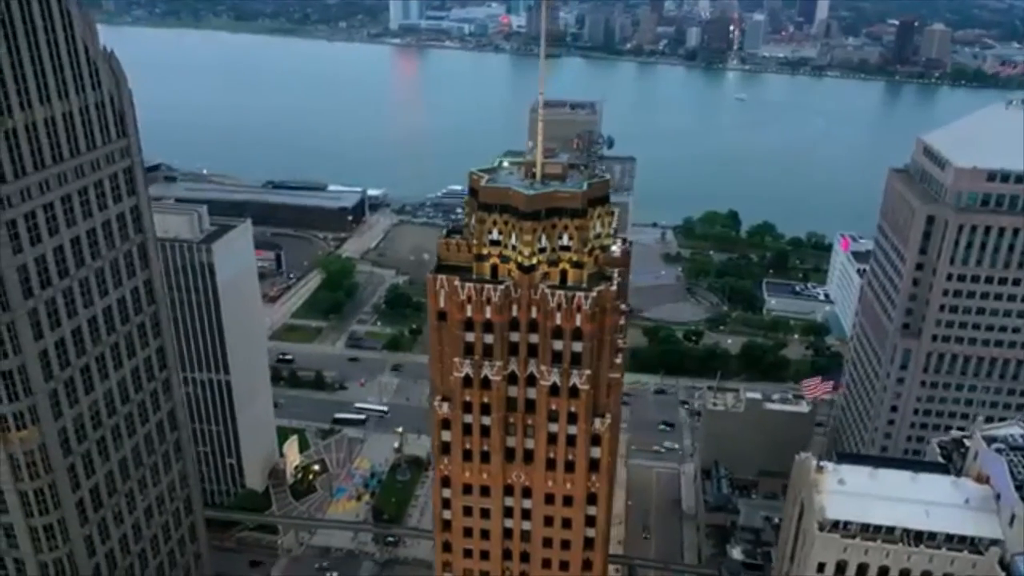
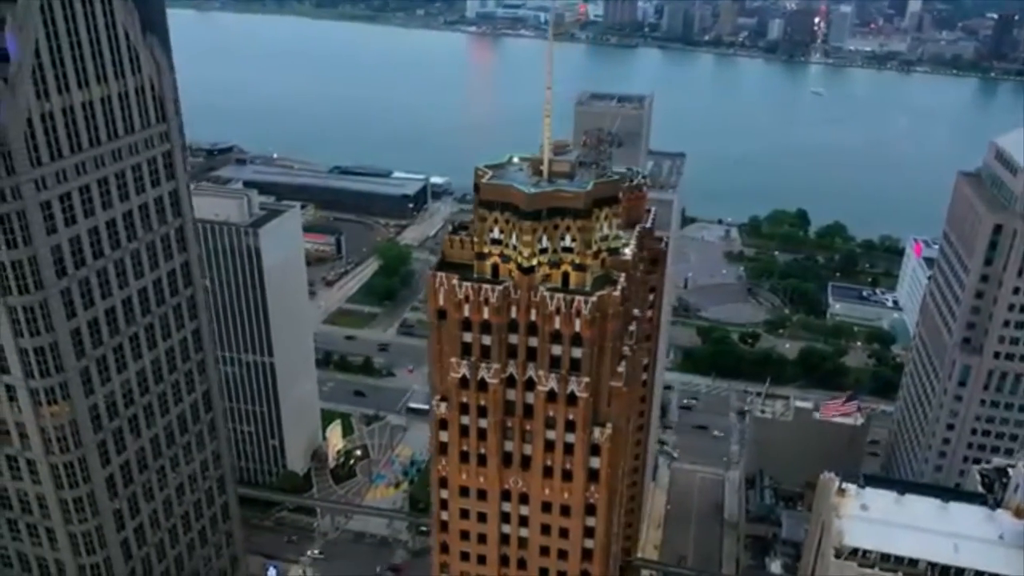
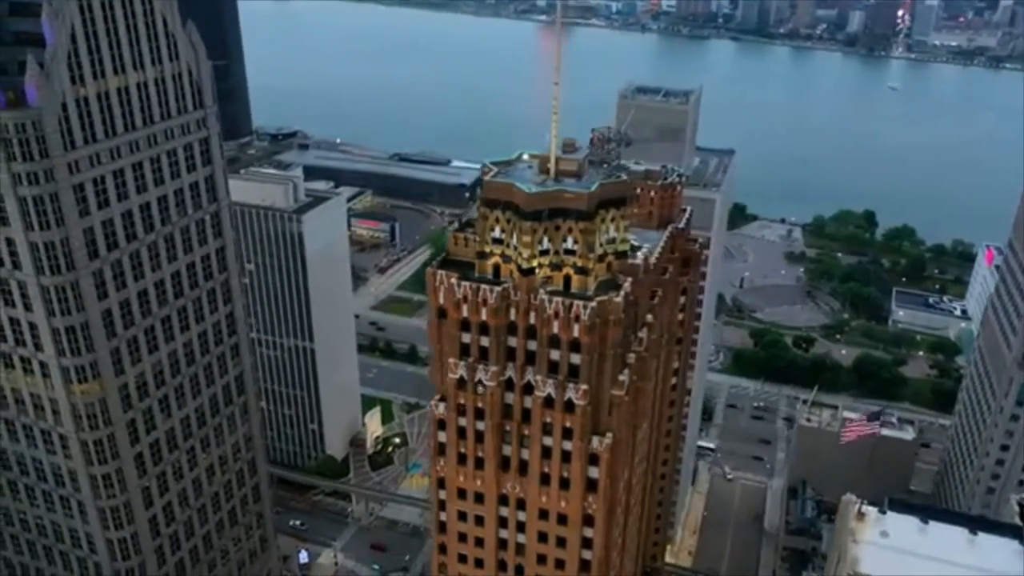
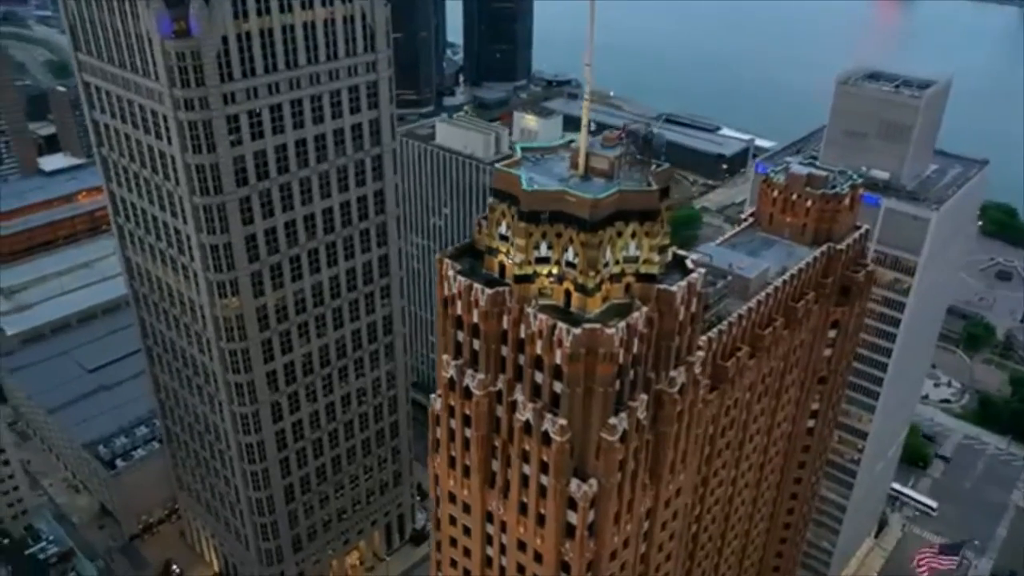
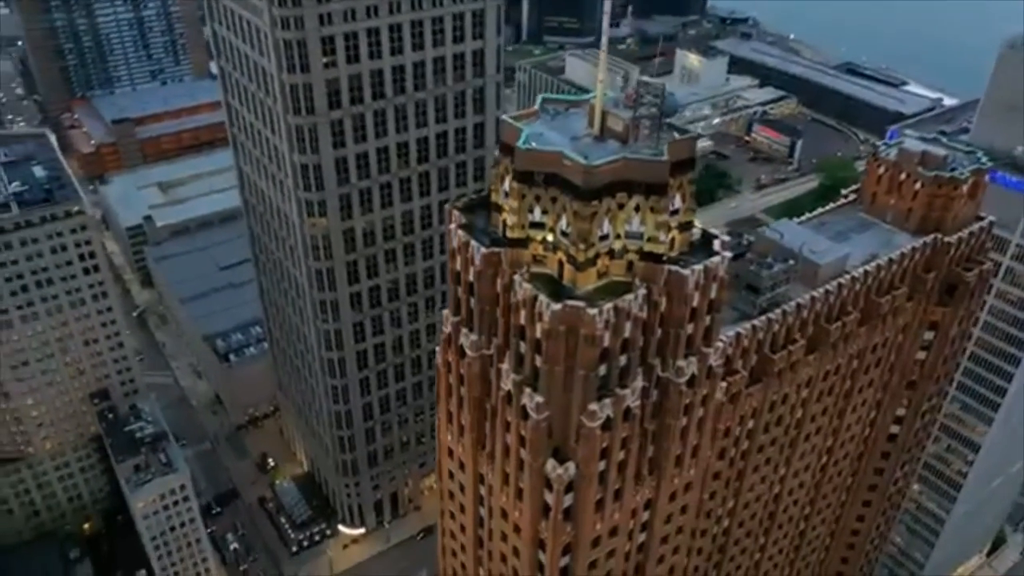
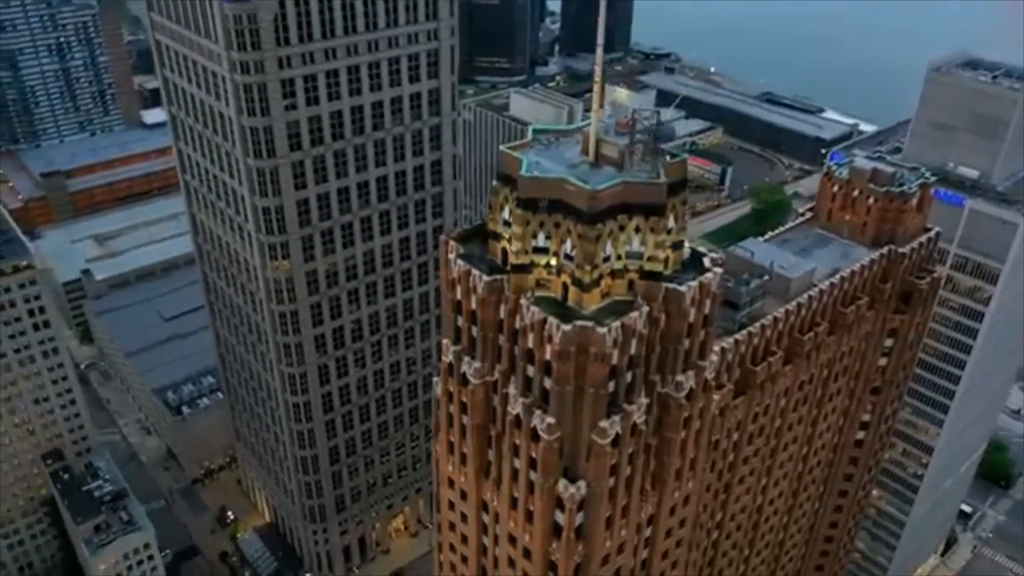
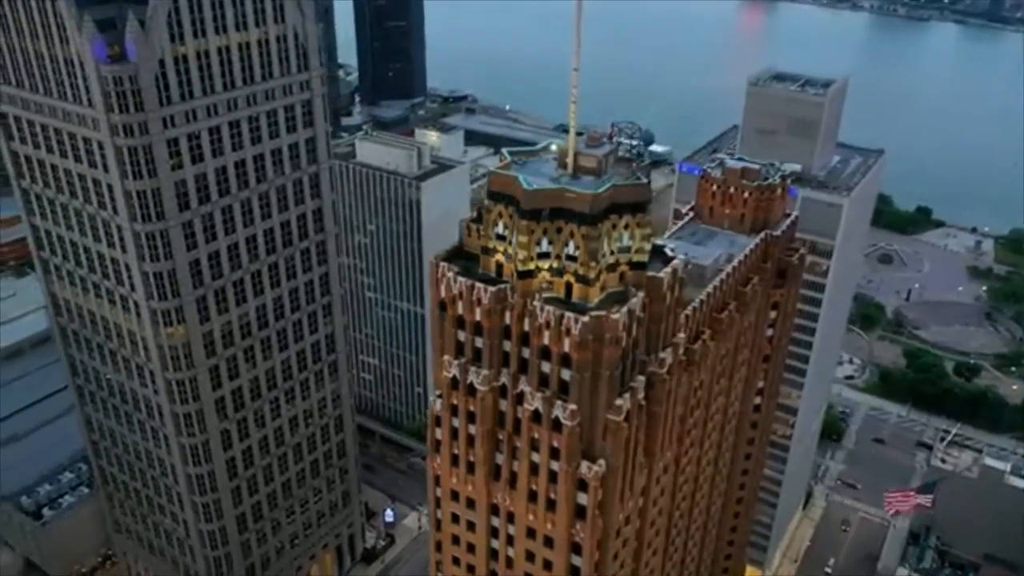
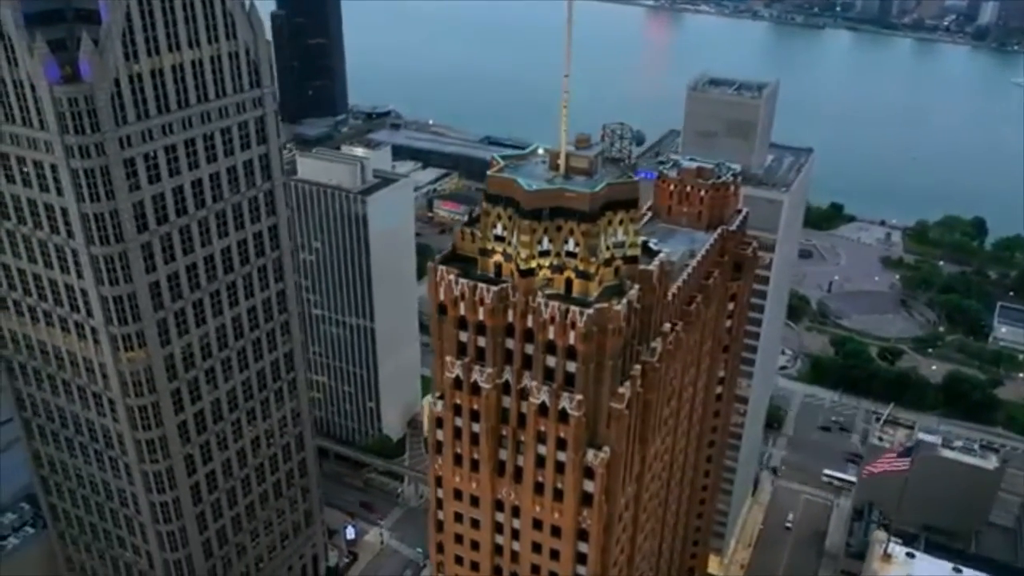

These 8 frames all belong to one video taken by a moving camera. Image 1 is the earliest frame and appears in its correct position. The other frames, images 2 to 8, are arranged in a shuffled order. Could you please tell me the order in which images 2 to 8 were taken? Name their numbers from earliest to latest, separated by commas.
2, 3, 8, 7, 4, 6, 5
